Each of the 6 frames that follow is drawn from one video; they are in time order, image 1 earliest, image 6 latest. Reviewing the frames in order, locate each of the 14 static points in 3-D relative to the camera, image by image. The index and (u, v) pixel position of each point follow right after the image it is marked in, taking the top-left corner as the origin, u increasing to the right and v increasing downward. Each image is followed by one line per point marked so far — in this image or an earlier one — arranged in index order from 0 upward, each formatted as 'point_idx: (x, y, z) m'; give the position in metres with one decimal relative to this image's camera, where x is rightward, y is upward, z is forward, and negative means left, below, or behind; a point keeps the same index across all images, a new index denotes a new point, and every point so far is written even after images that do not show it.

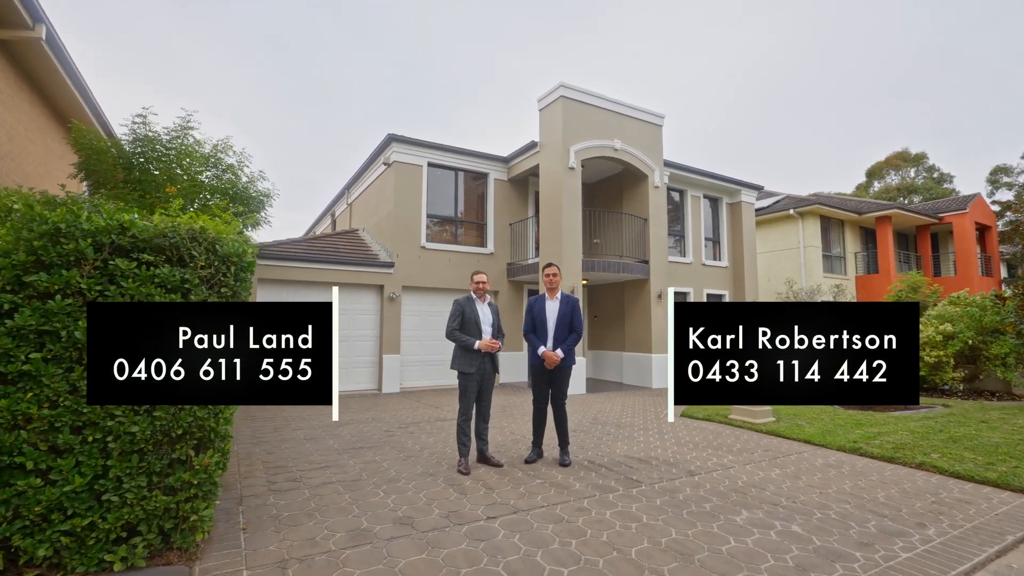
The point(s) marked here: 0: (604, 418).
0: (+1.4, -2.0, +7.5) m
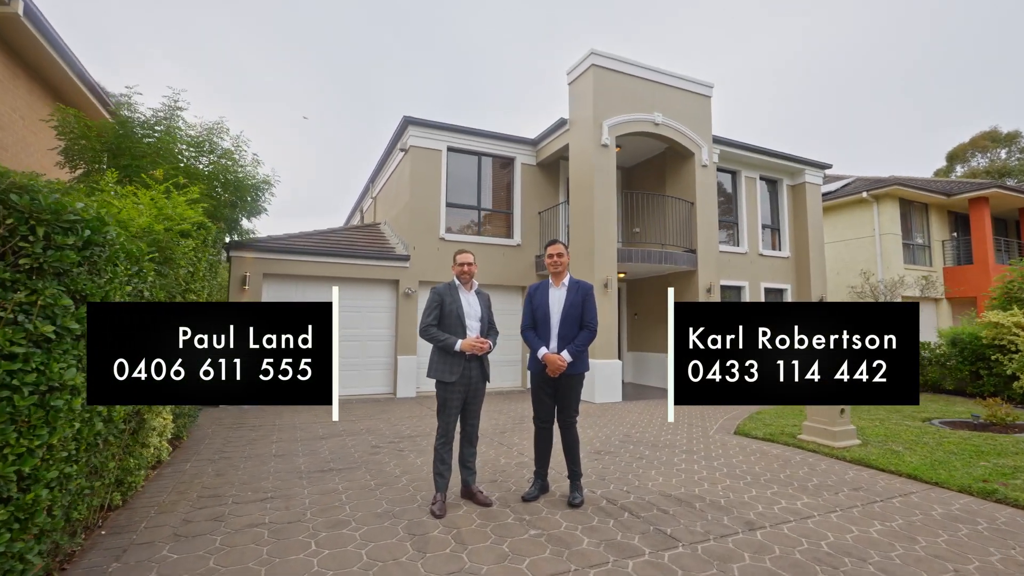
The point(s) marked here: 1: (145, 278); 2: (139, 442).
0: (+1.6, -1.9, +6.2) m
1: (-2.5, +0.1, +3.2) m
2: (-2.9, -1.2, +3.7) m
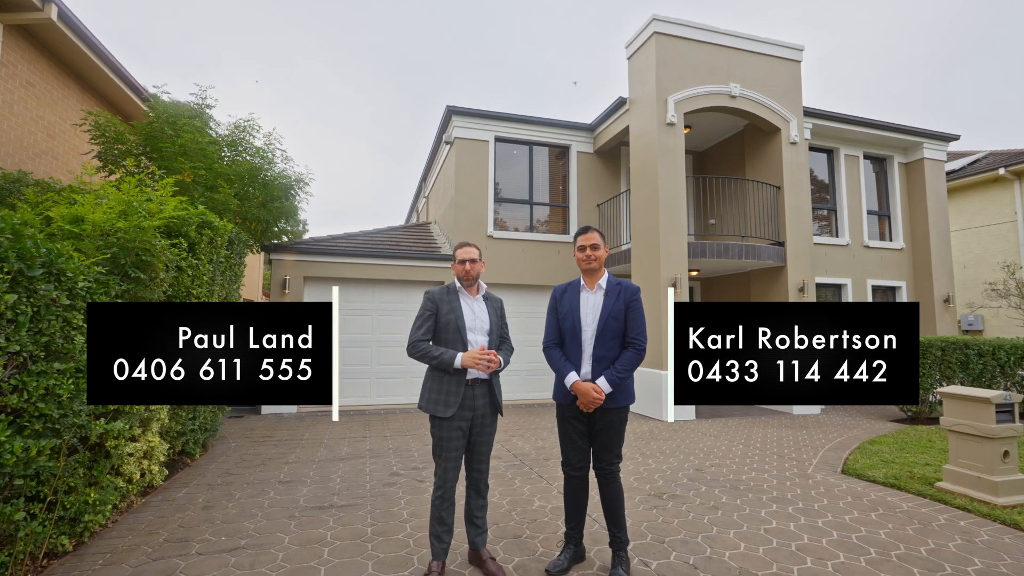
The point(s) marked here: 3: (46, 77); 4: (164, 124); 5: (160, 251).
0: (+2.1, -1.9, +5.0) m
1: (-2.4, 0.0, +2.6) m
2: (-2.7, -1.2, +3.2) m
3: (-6.6, +3.0, +6.9) m
4: (-4.8, +2.3, +6.6) m
5: (-2.7, +0.3, +3.7) m
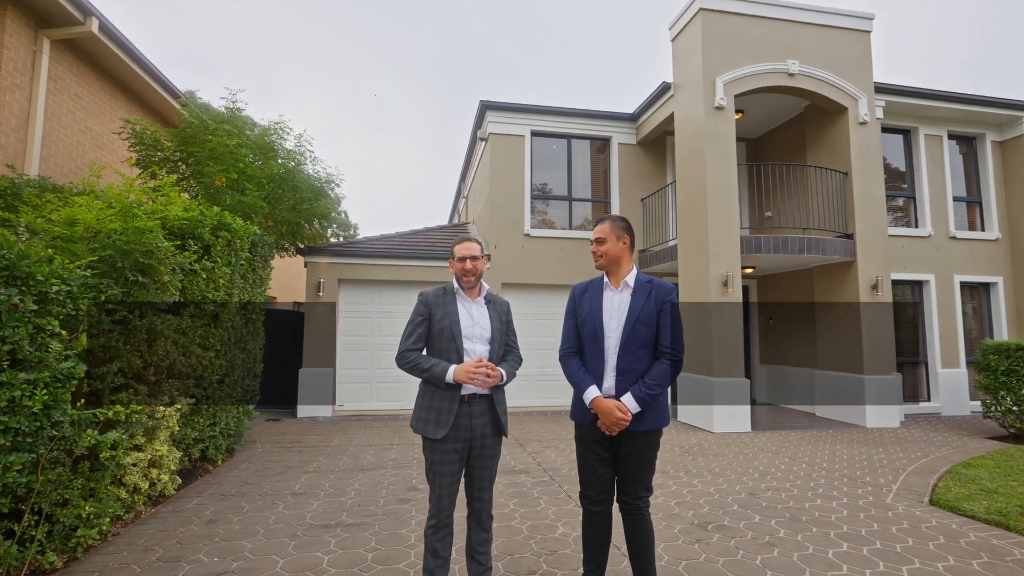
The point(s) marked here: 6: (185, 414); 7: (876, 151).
0: (+2.3, -1.9, +4.4) m
1: (-2.4, 0.0, +2.4) m
2: (-2.6, -1.2, +3.0) m
3: (-6.2, +2.9, +7.2) m
4: (-4.4, +2.2, +6.7) m
5: (-2.6, +0.3, +3.6) m
6: (-2.9, -1.1, +4.2) m
7: (+6.1, +2.3, +8.1) m
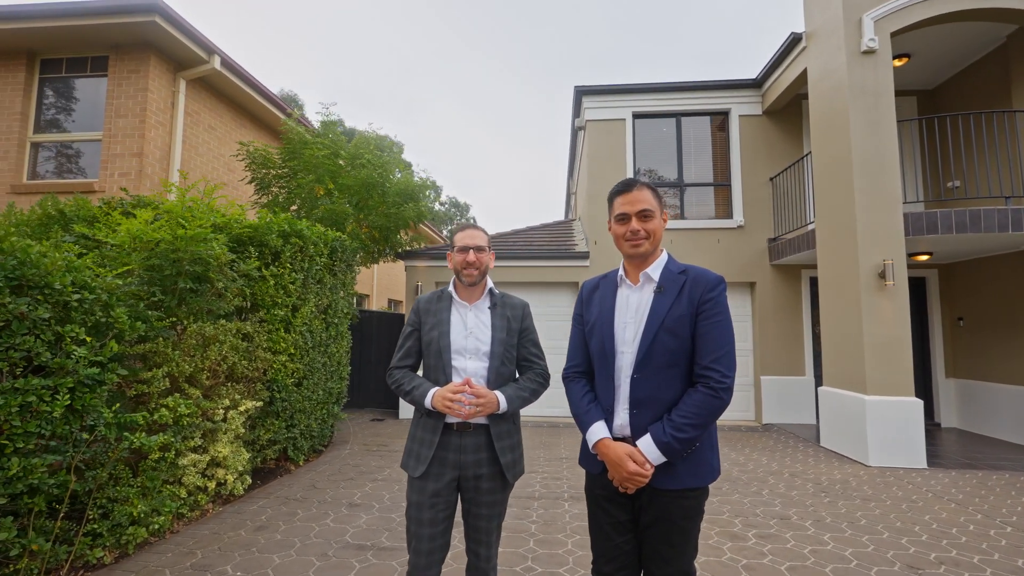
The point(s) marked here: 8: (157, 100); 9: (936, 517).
0: (+2.8, -1.8, +3.1) m
1: (-2.4, 0.0, +2.5) m
2: (-2.4, -1.3, +3.2) m
3: (-4.8, +2.8, +8.1) m
4: (-3.2, +2.1, +7.1) m
5: (-2.2, +0.2, +3.6) m
6: (-2.3, -1.1, +4.3) m
7: (+7.3, +2.4, +5.7) m
8: (-5.0, +2.7, +6.8) m
9: (+3.5, -1.9, +4.0) m
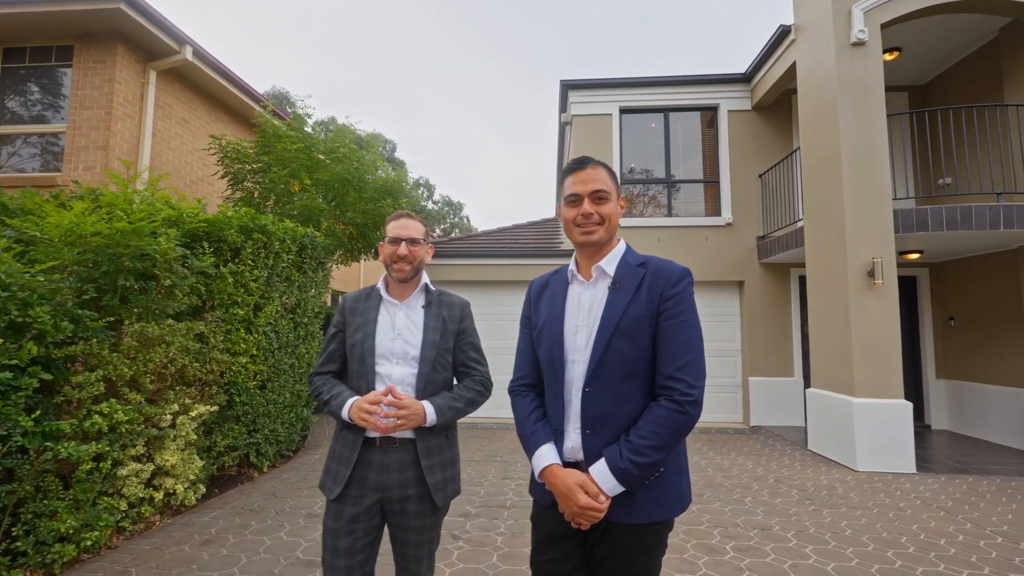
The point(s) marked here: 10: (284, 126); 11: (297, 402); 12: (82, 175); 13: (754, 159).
0: (+2.5, -1.8, +2.9) m
1: (-2.6, 0.0, +2.3) m
2: (-2.7, -1.3, +2.9) m
3: (-5.1, +2.8, +7.9) m
4: (-3.4, +2.1, +6.9) m
5: (-2.5, +0.2, +3.4) m
6: (-2.6, -1.1, +4.1) m
7: (+7.1, +2.5, +5.6) m
8: (-5.3, +2.7, +6.6) m
9: (+3.3, -1.9, +3.8) m
10: (-3.4, +2.4, +7.2) m
11: (-2.4, -1.3, +5.4) m
12: (-5.6, +1.5, +6.3) m
13: (+4.1, +2.2, +8.3) m
